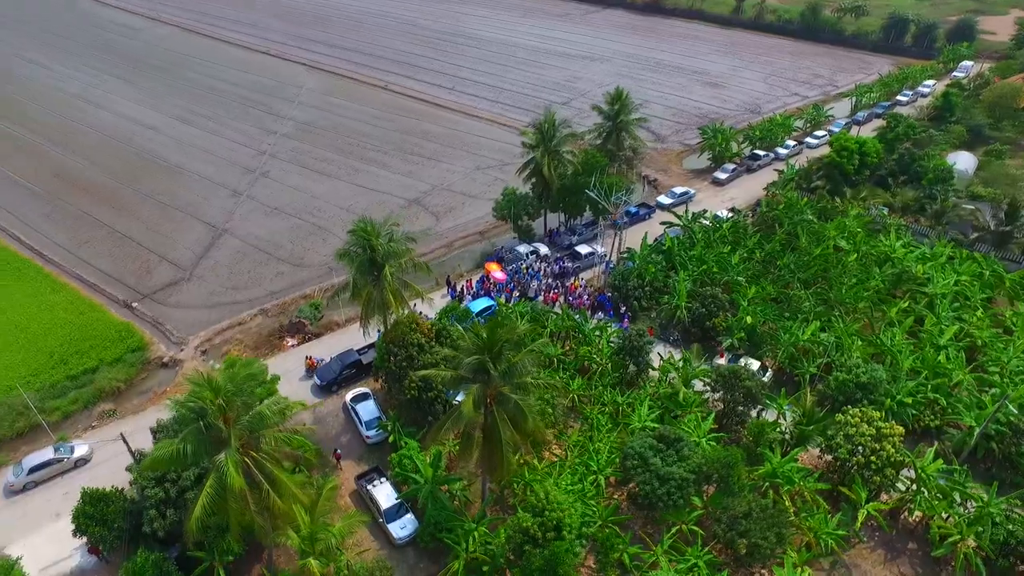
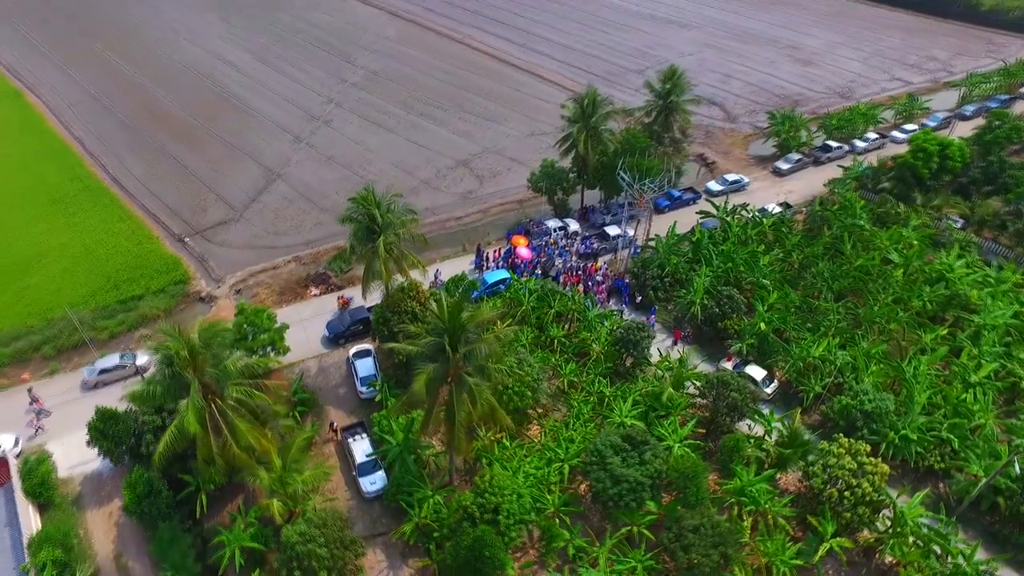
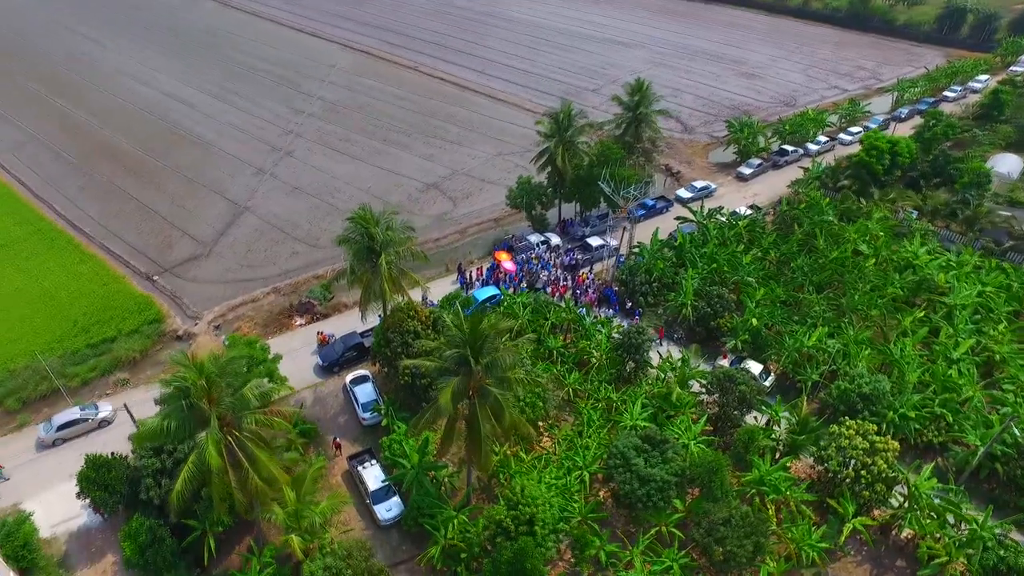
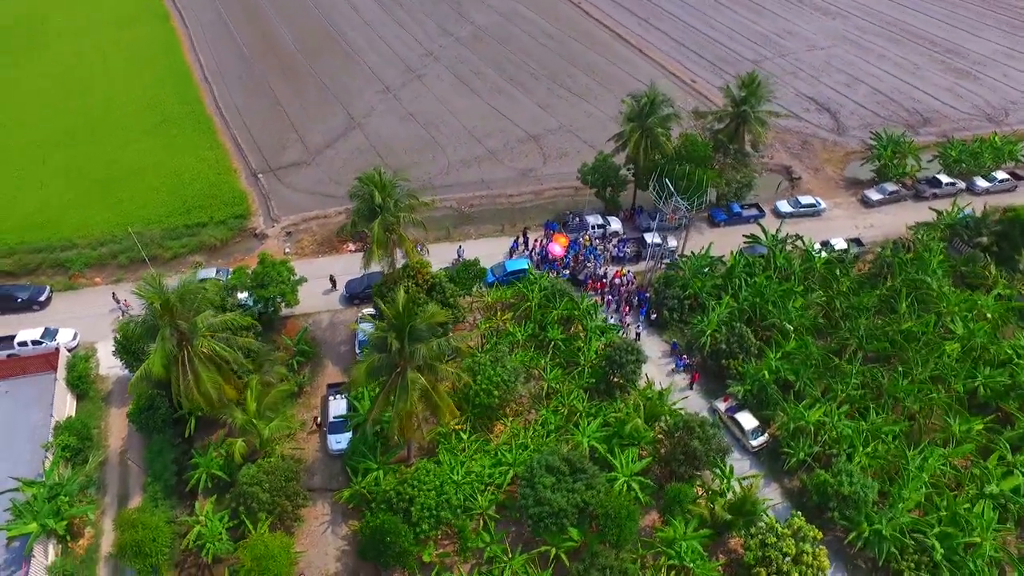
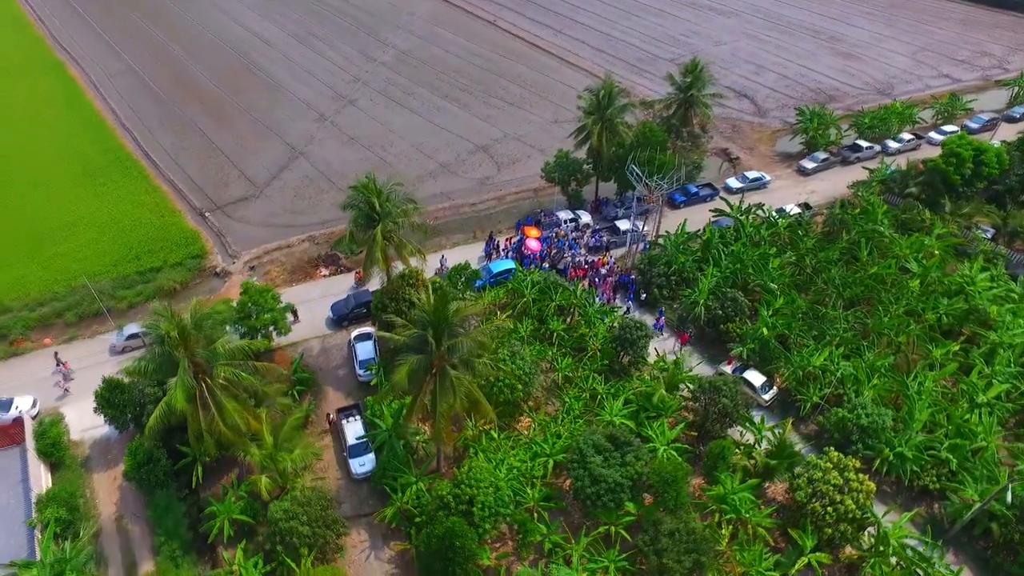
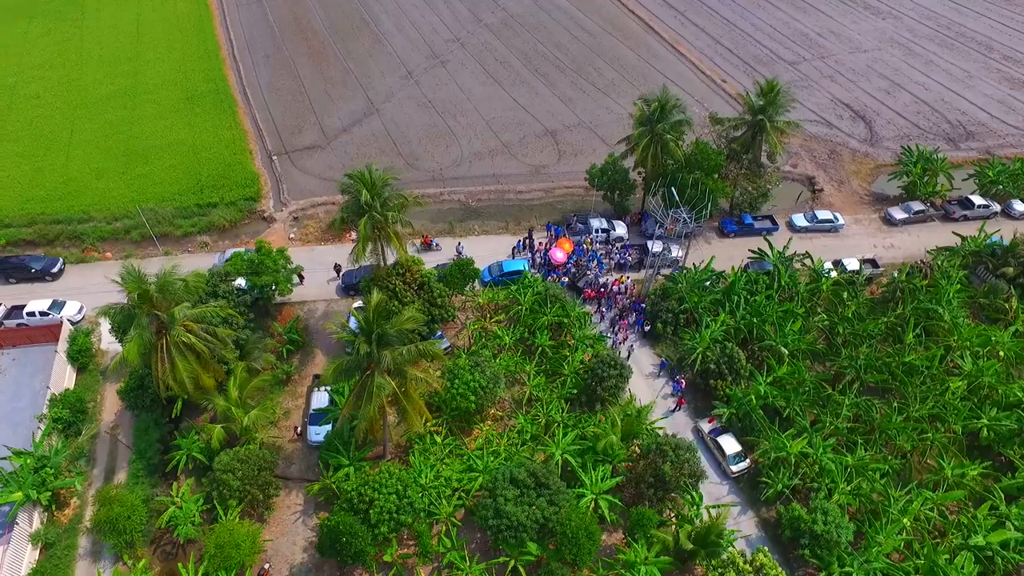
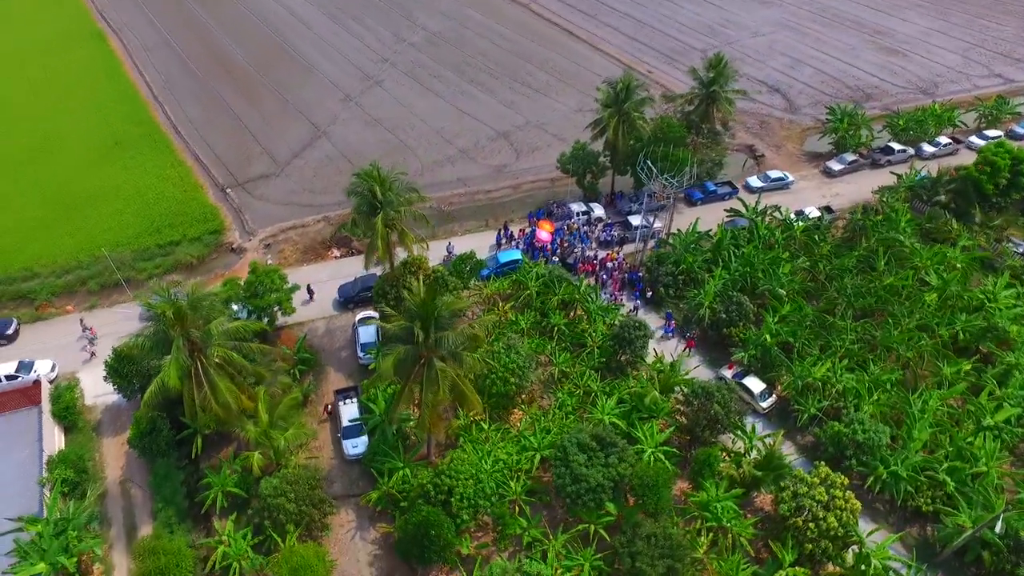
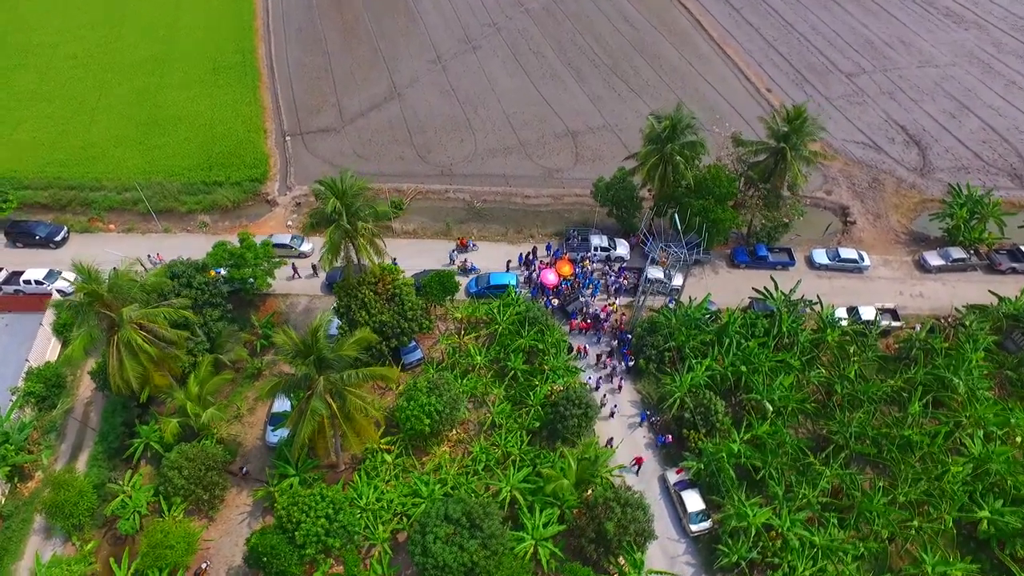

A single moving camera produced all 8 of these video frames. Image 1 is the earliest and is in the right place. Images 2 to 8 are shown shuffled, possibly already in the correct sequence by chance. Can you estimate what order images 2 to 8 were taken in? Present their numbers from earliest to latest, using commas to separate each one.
3, 2, 5, 7, 4, 6, 8
